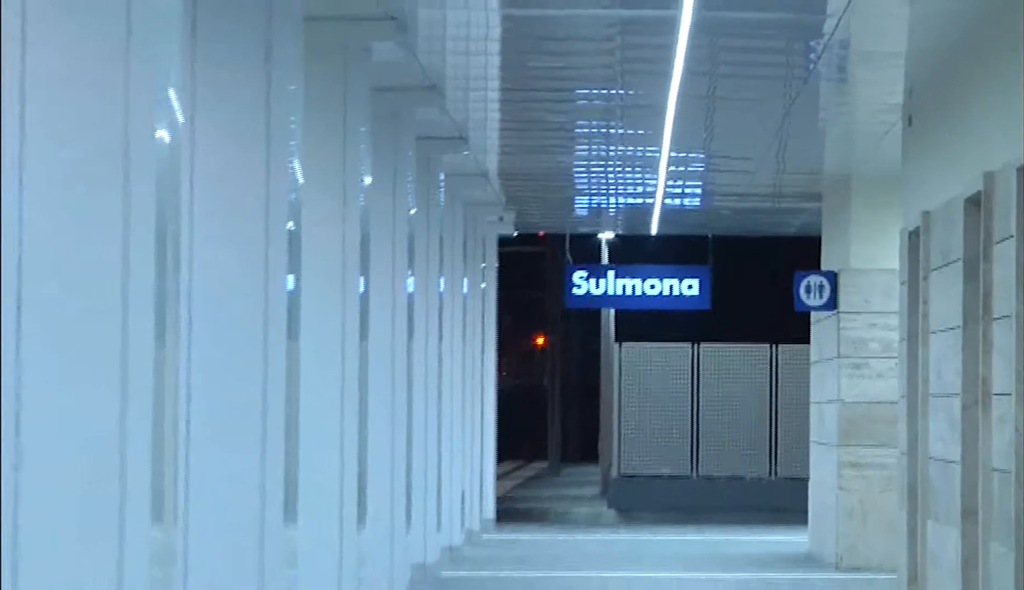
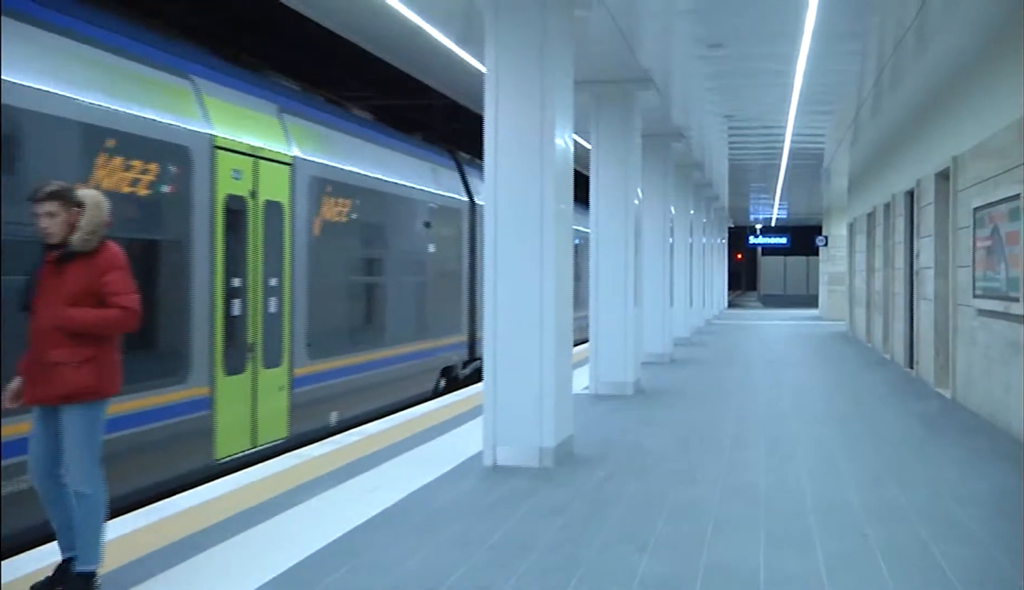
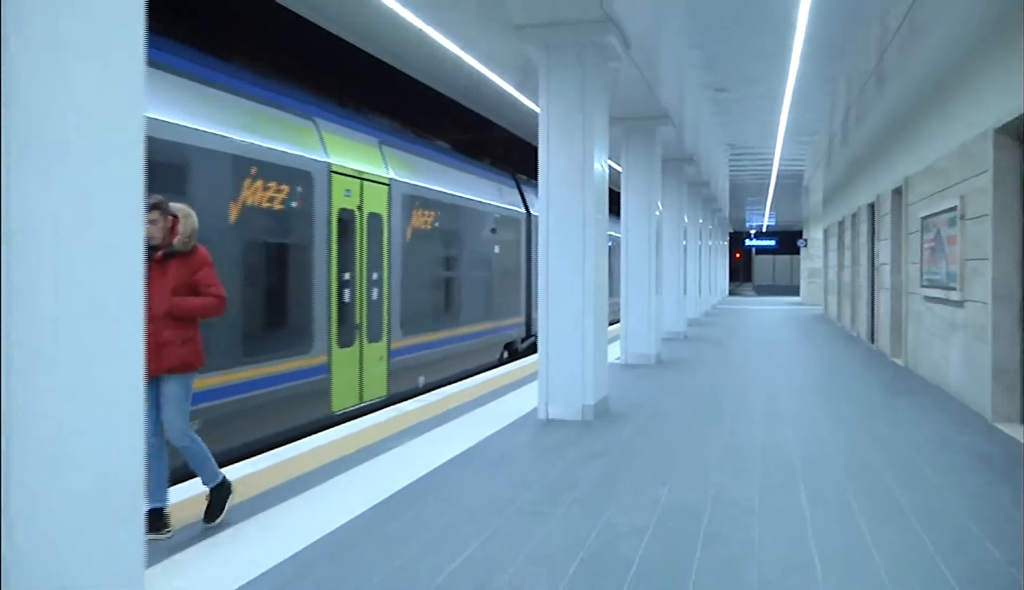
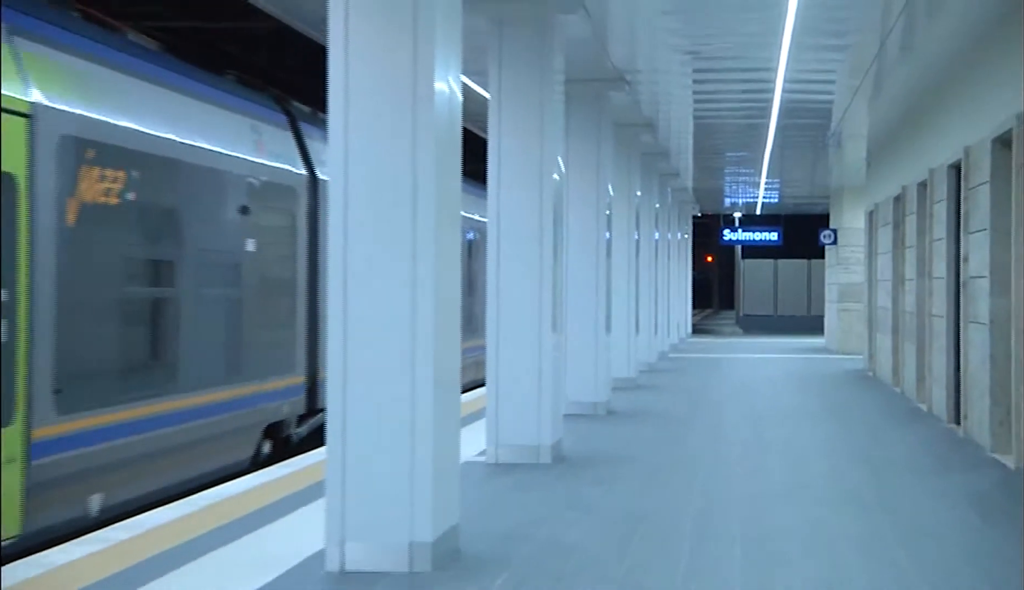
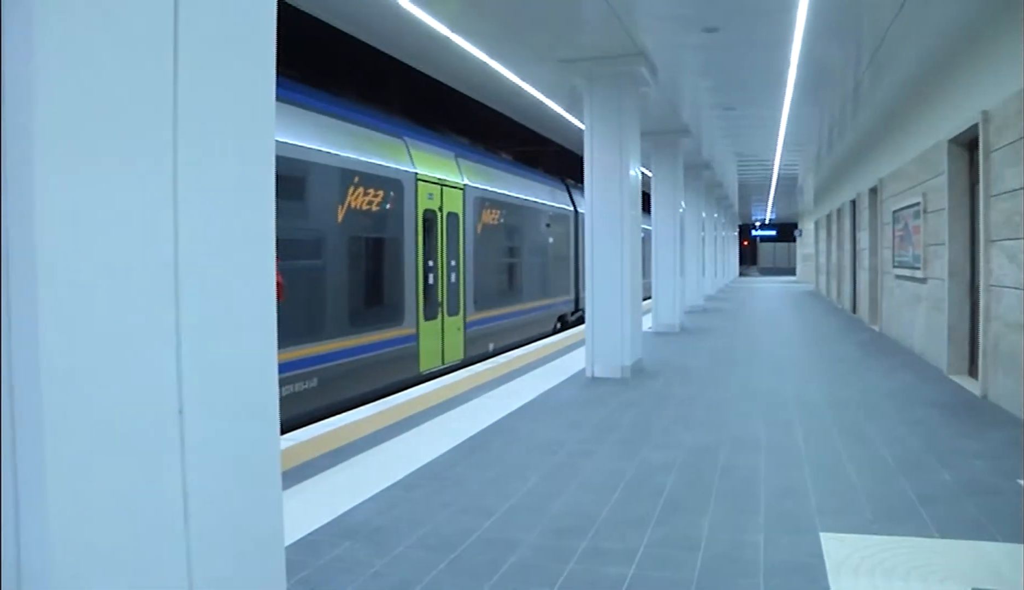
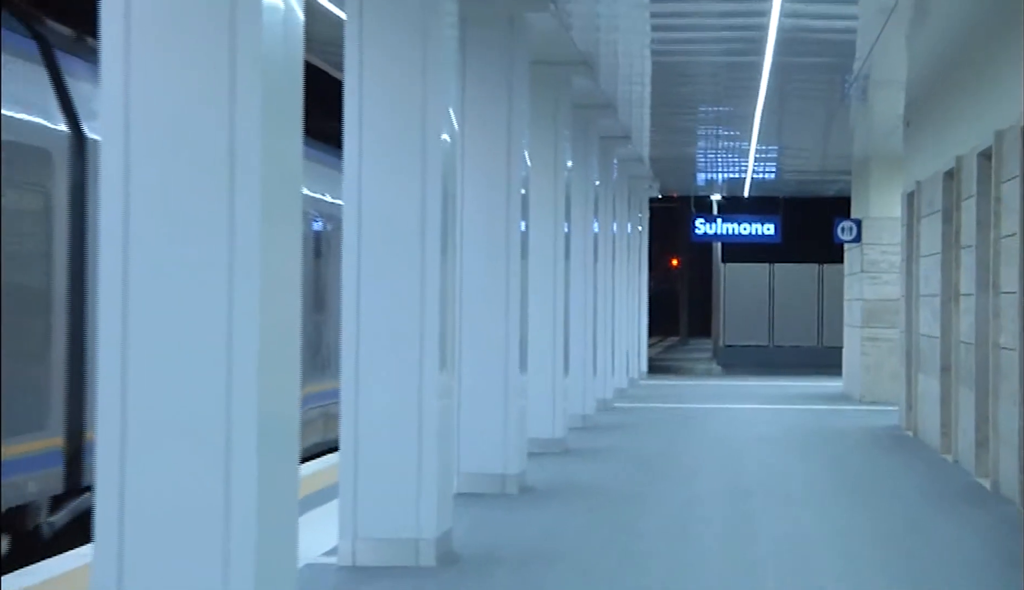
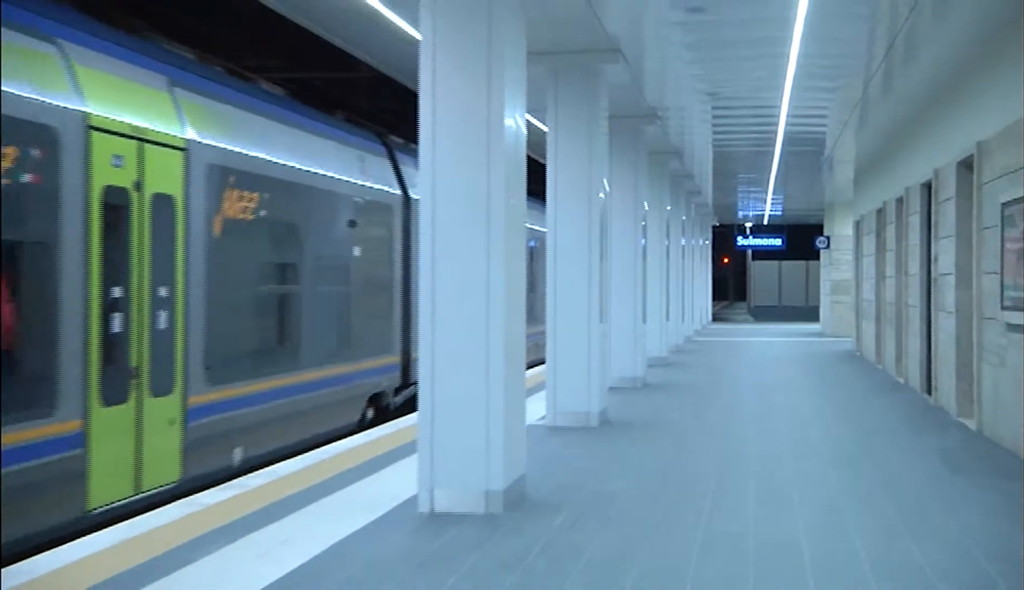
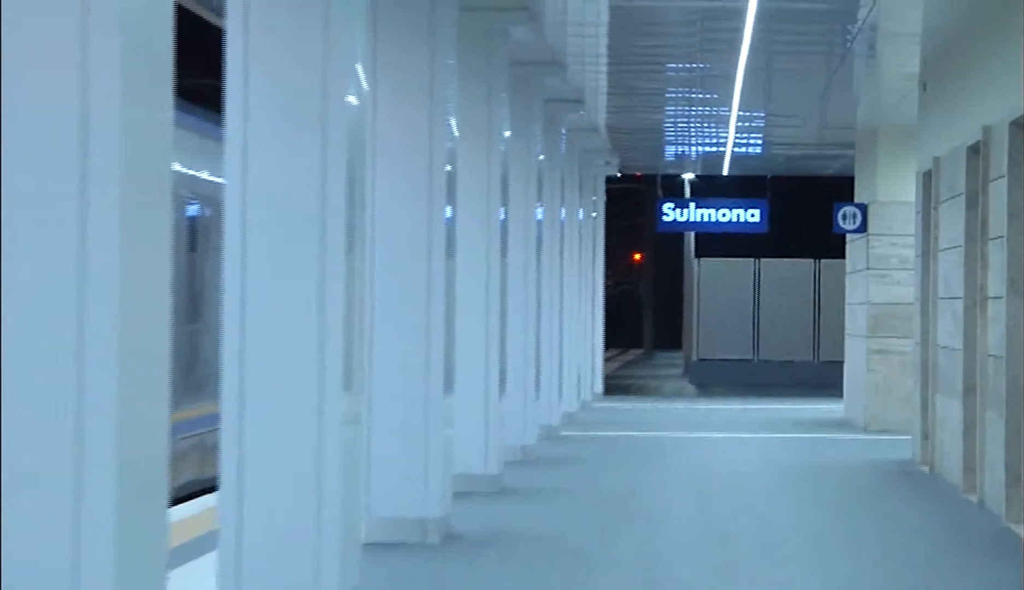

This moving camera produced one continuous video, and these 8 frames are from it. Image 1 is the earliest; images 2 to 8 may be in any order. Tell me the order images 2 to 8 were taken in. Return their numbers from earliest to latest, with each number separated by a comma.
8, 6, 4, 7, 2, 3, 5
